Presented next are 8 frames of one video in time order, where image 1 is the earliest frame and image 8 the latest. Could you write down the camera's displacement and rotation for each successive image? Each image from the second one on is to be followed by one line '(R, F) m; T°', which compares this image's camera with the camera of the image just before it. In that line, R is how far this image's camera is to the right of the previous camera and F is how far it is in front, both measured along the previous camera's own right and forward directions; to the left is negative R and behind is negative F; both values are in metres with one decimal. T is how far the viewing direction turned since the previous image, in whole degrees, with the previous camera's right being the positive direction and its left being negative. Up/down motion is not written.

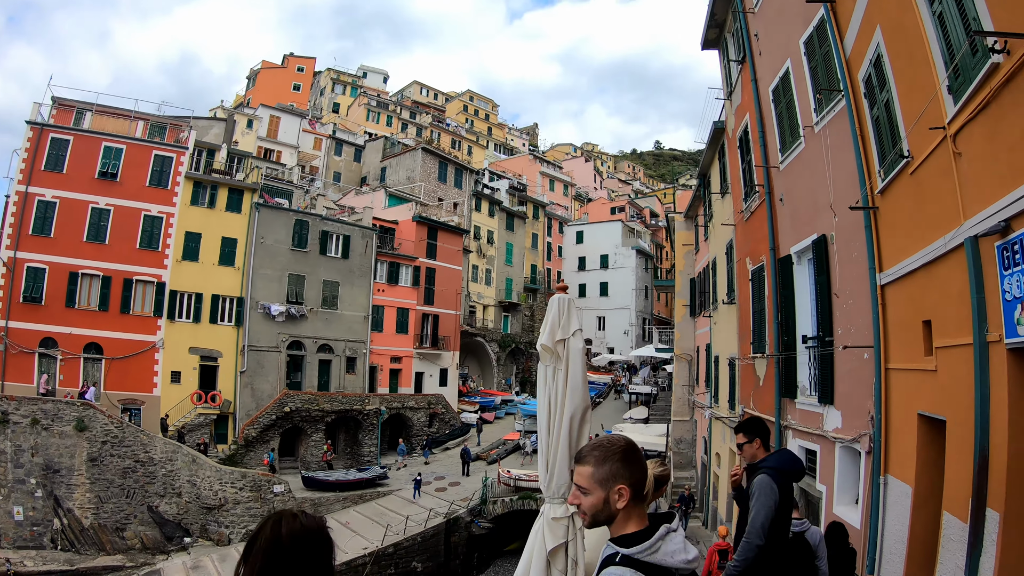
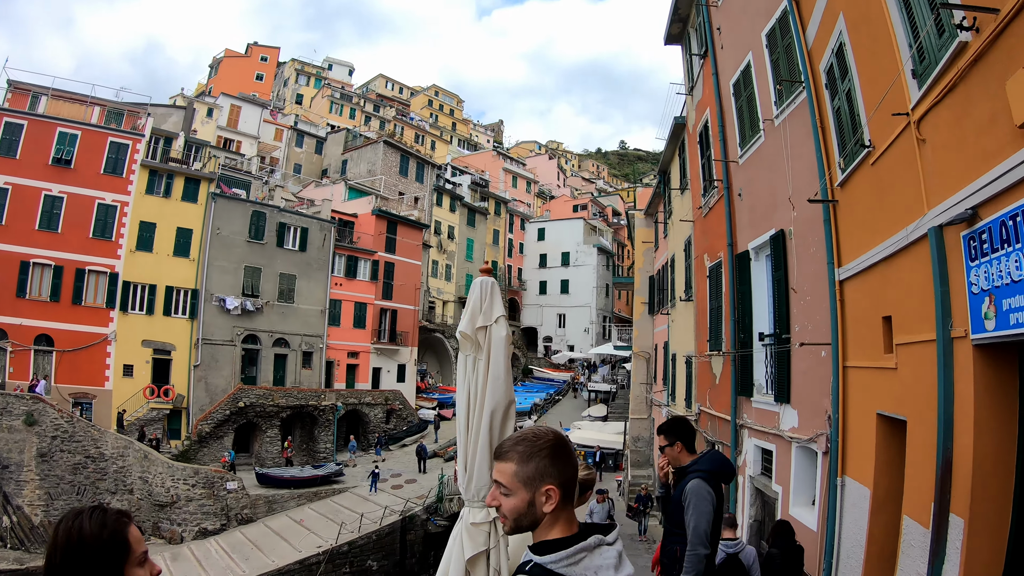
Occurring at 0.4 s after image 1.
(+0.2, +0.4) m; +4°
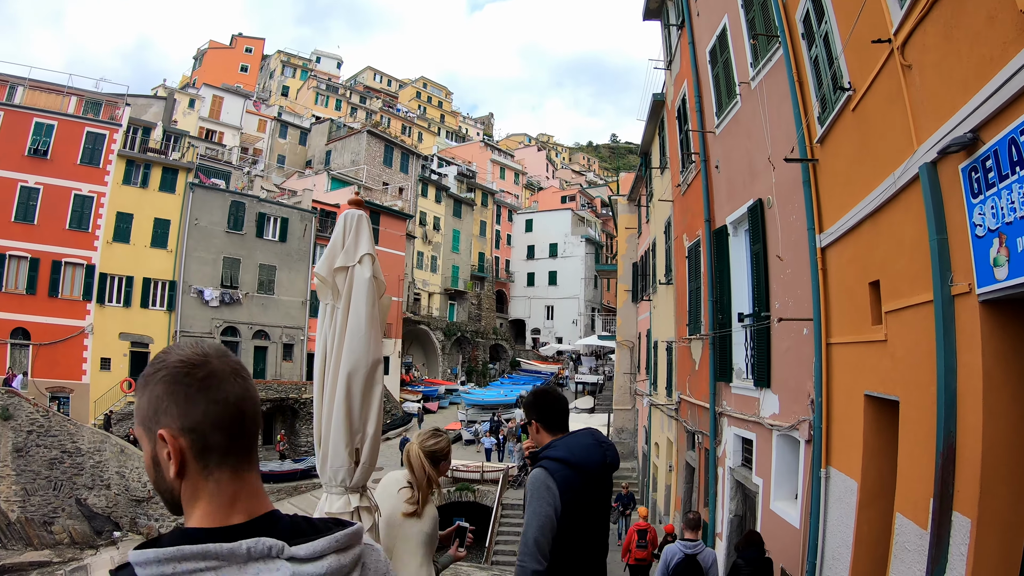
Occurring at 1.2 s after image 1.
(+0.4, +0.7) m; +1°
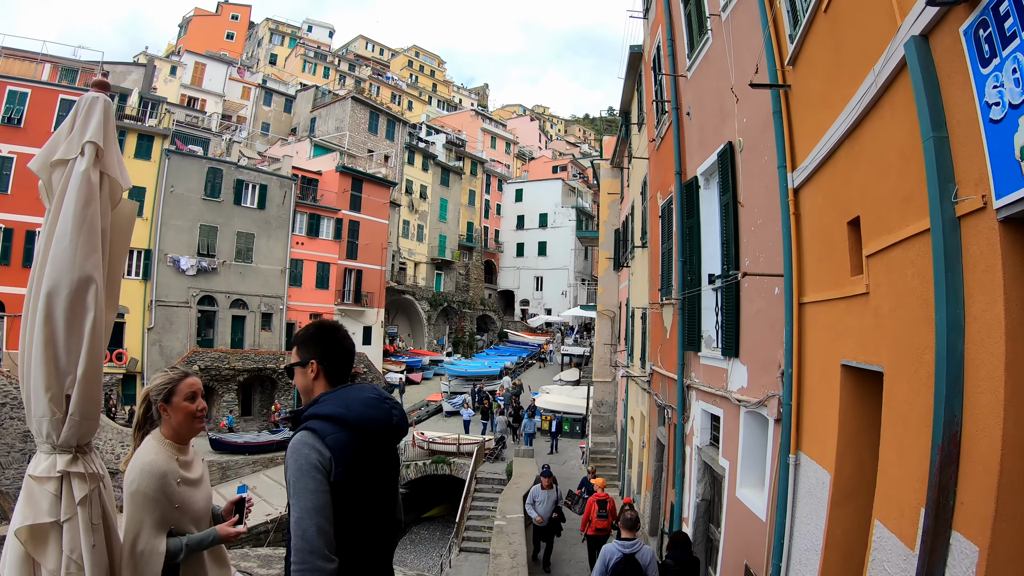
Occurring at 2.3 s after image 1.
(+0.7, +0.9) m; +1°
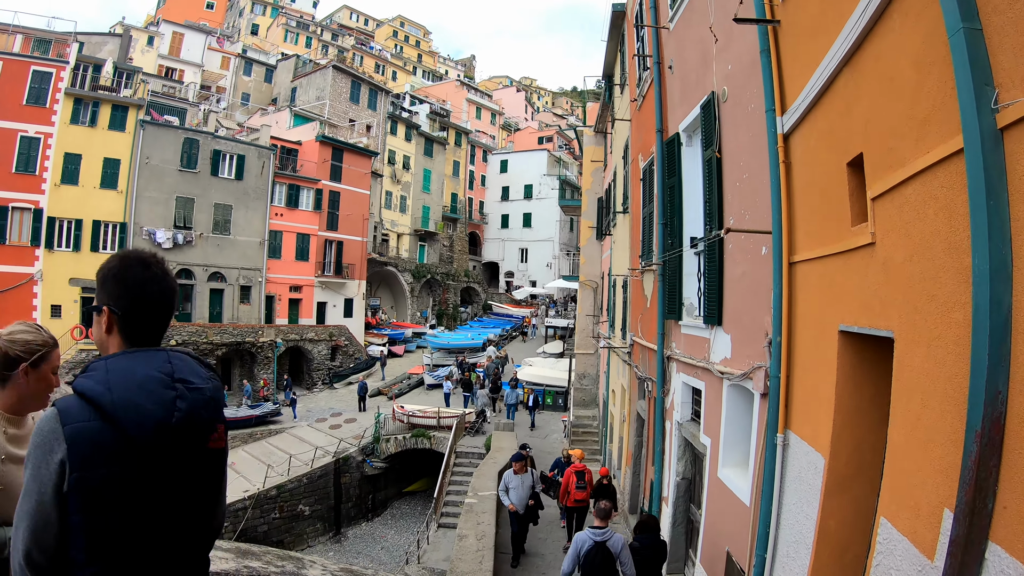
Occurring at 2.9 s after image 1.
(+0.3, +0.6) m; +1°
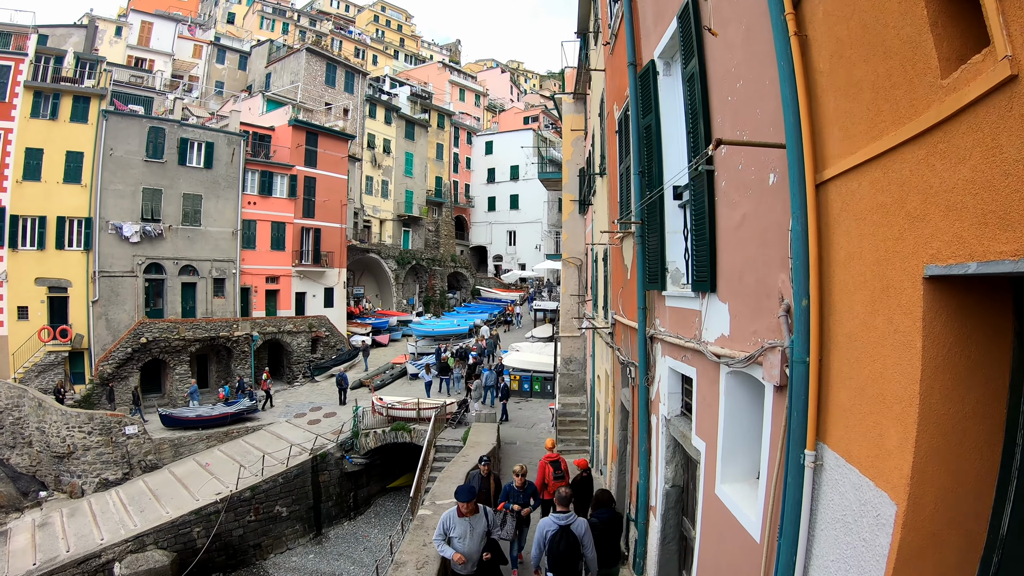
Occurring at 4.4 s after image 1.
(+0.5, +1.3) m; +1°
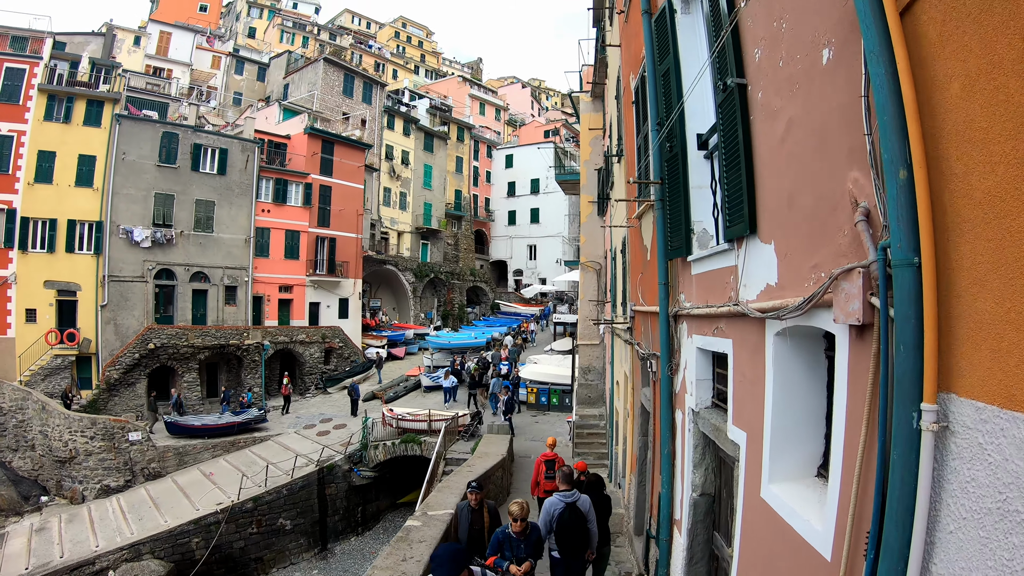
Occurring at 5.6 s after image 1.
(+0.2, +0.8) m; -2°
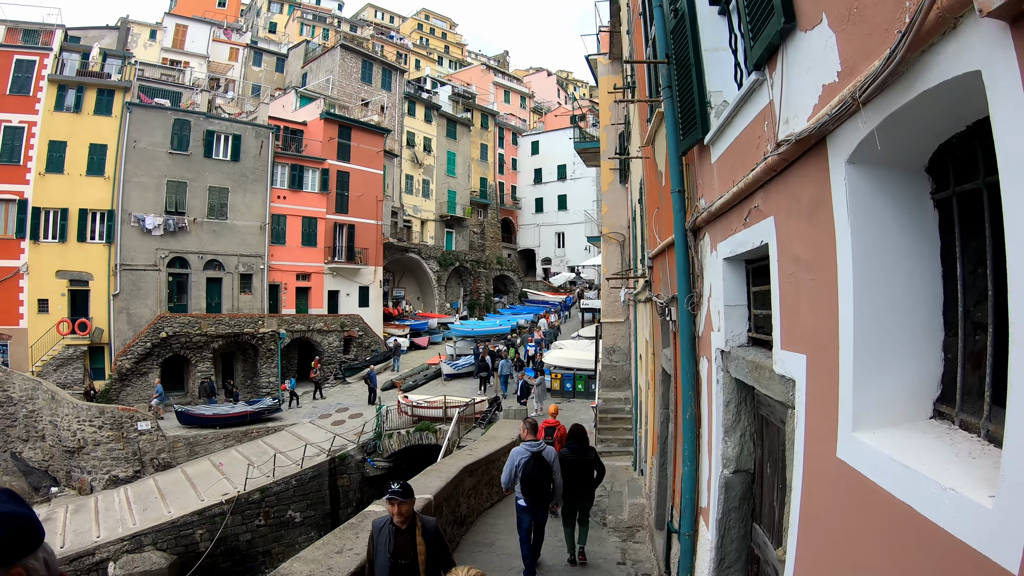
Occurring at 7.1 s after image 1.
(+0.5, +1.2) m; -3°
